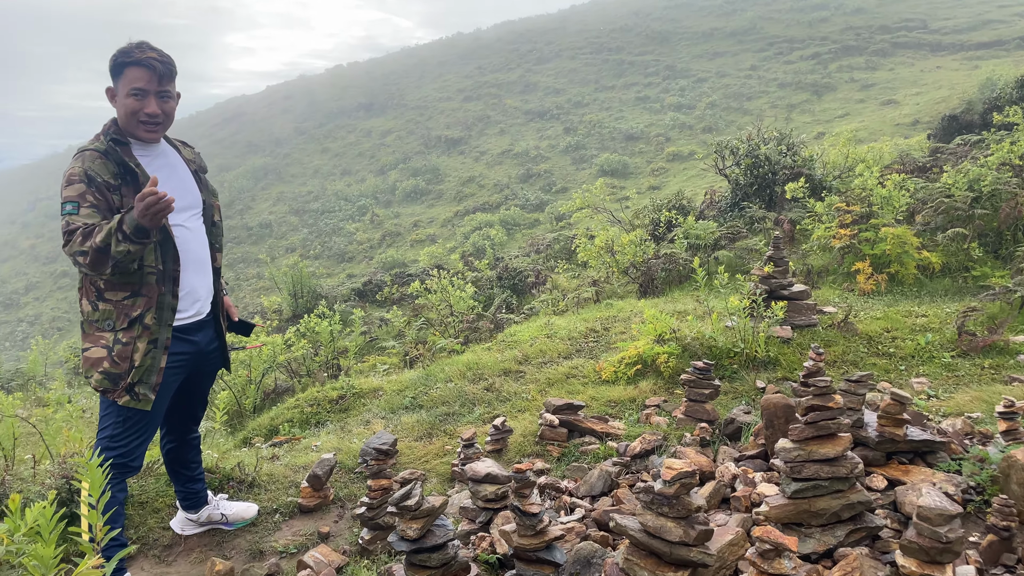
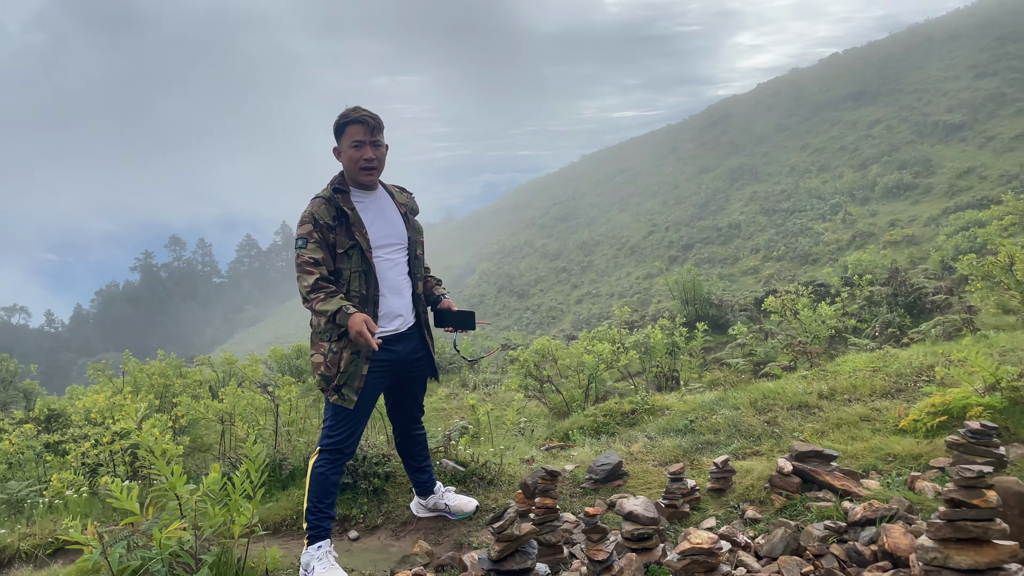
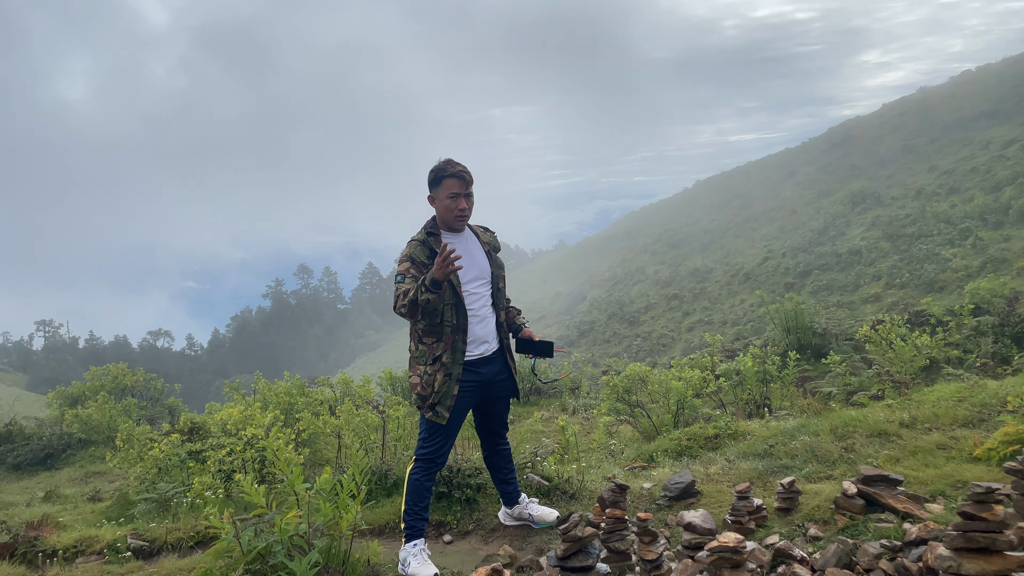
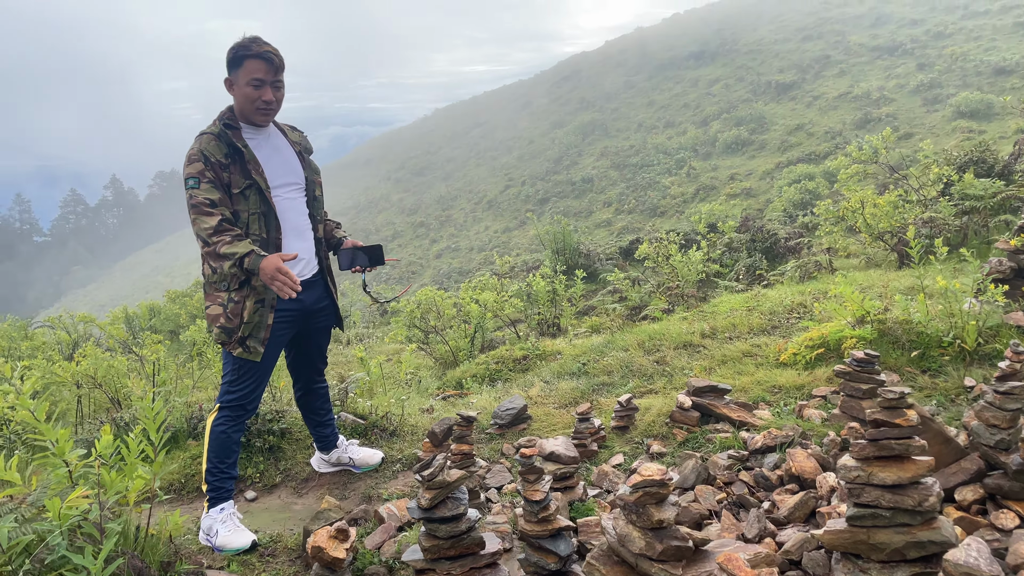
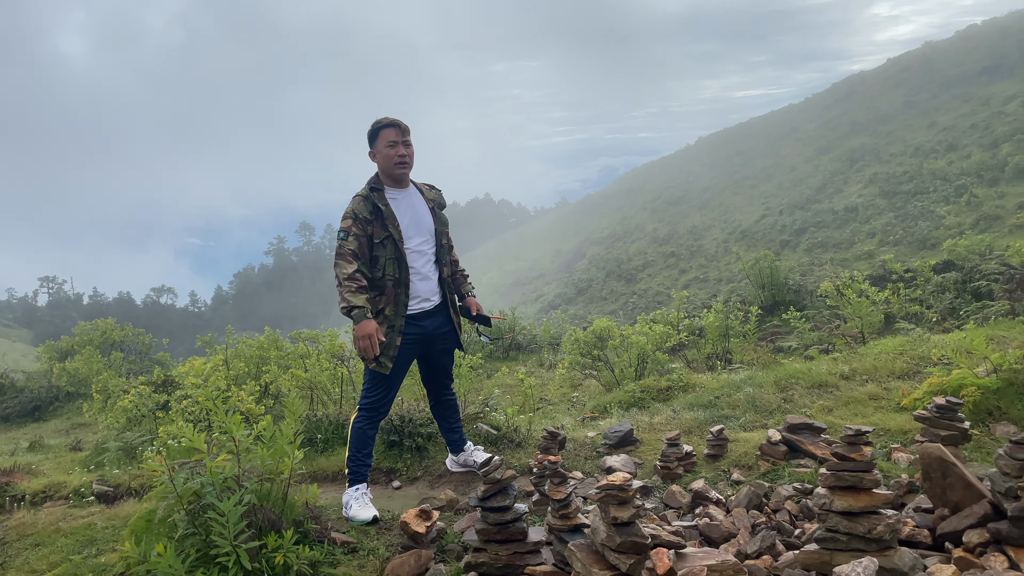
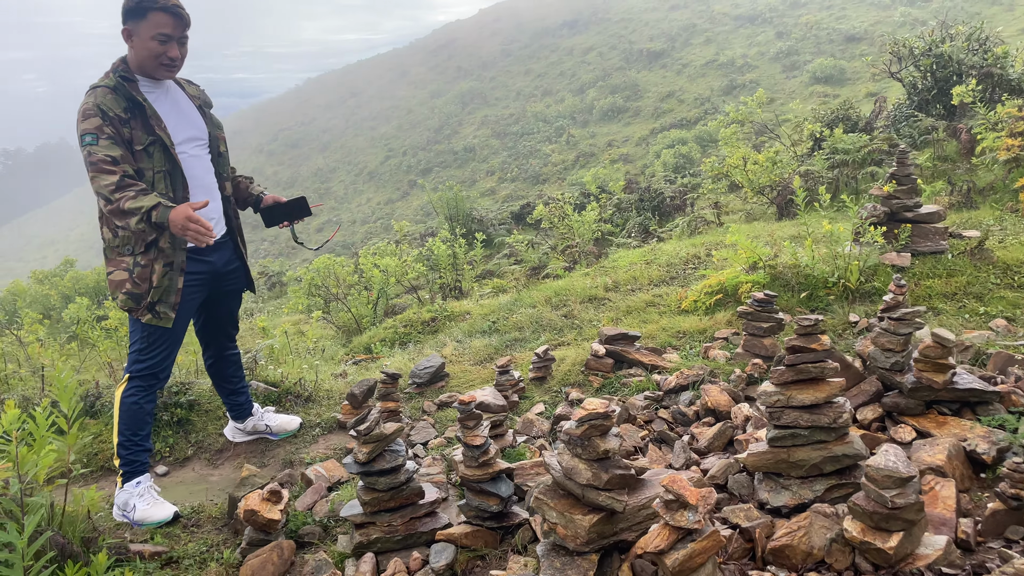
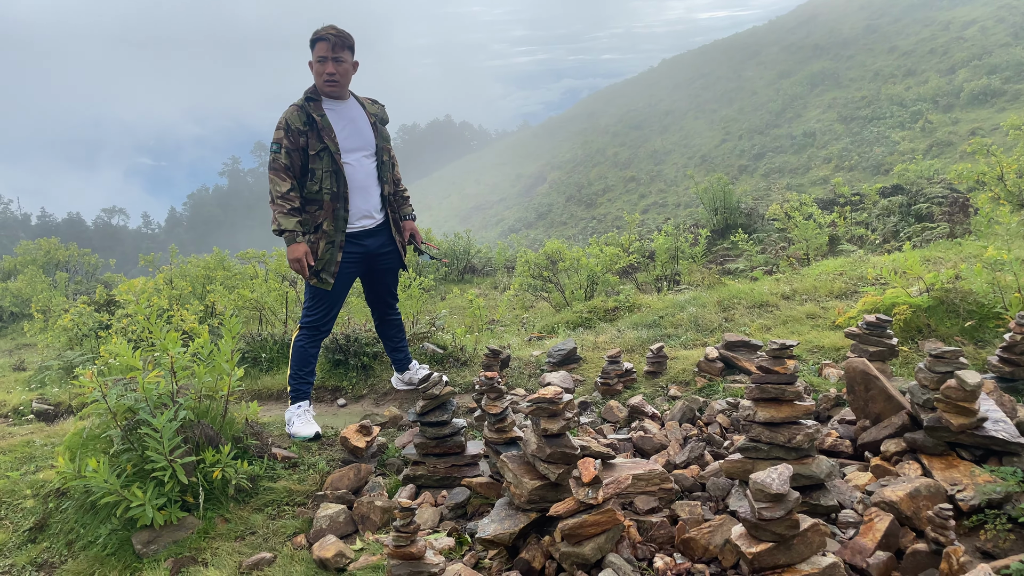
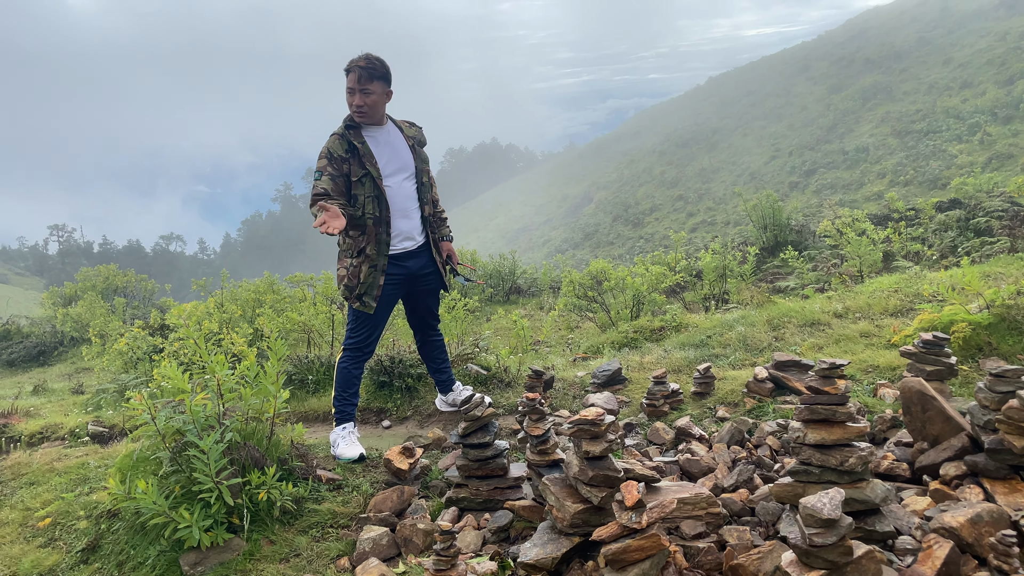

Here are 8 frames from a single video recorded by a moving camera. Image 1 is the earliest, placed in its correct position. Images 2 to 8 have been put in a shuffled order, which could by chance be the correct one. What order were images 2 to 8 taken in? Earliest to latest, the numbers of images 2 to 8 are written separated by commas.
6, 4, 2, 3, 5, 7, 8
